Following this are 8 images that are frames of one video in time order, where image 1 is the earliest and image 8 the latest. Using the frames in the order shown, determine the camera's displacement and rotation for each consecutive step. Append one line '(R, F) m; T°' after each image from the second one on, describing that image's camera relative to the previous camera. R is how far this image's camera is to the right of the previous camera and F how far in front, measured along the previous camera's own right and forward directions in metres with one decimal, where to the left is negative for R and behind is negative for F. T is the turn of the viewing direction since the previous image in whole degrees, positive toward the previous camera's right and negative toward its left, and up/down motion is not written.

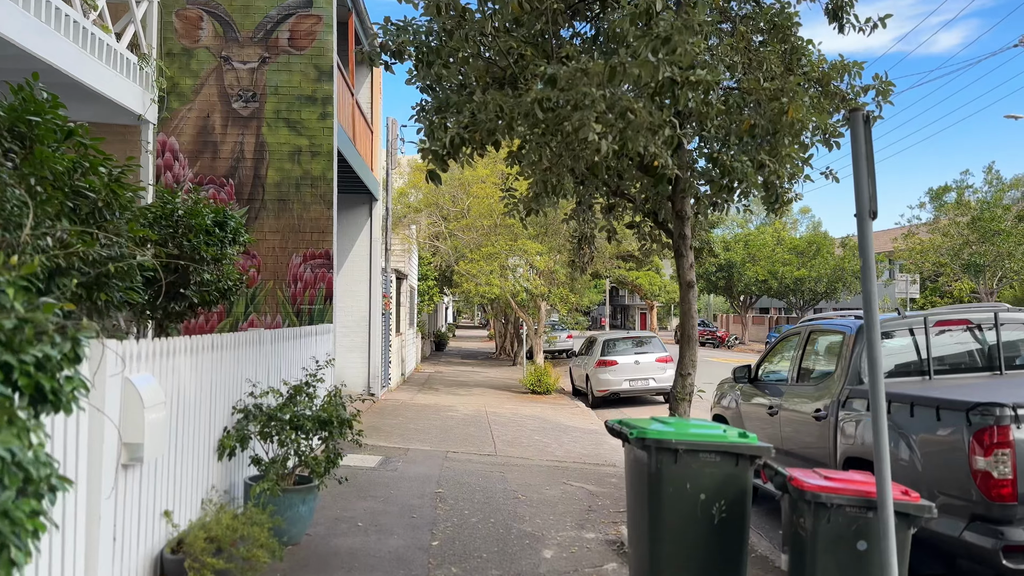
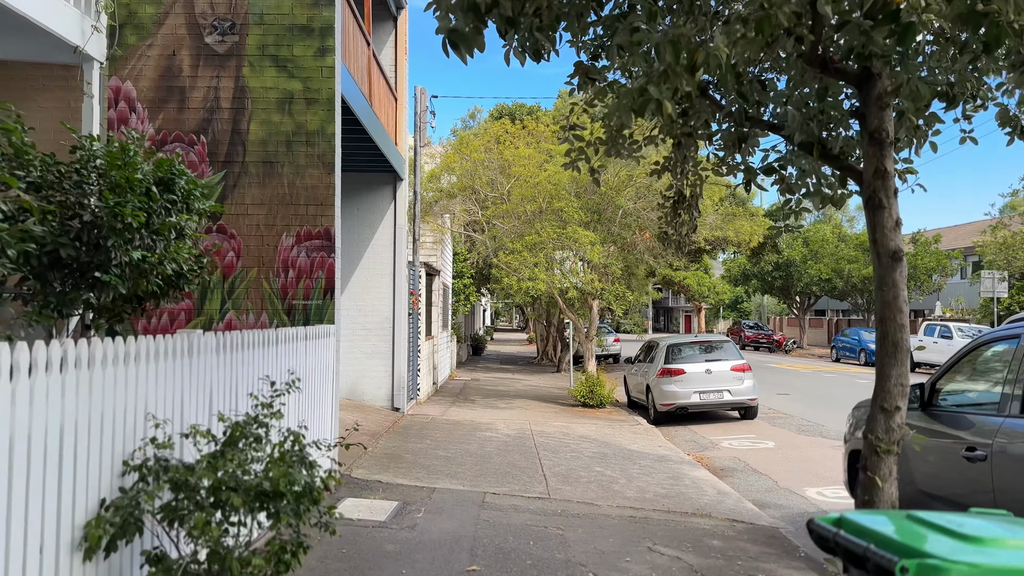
(-0.2, +2.3) m; -3°
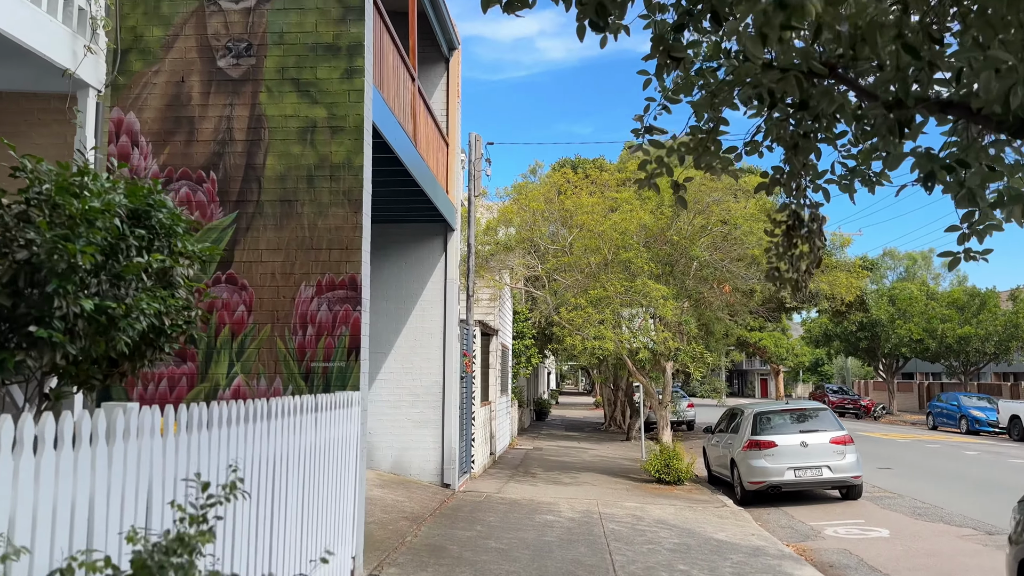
(0.0, +1.2) m; -5°
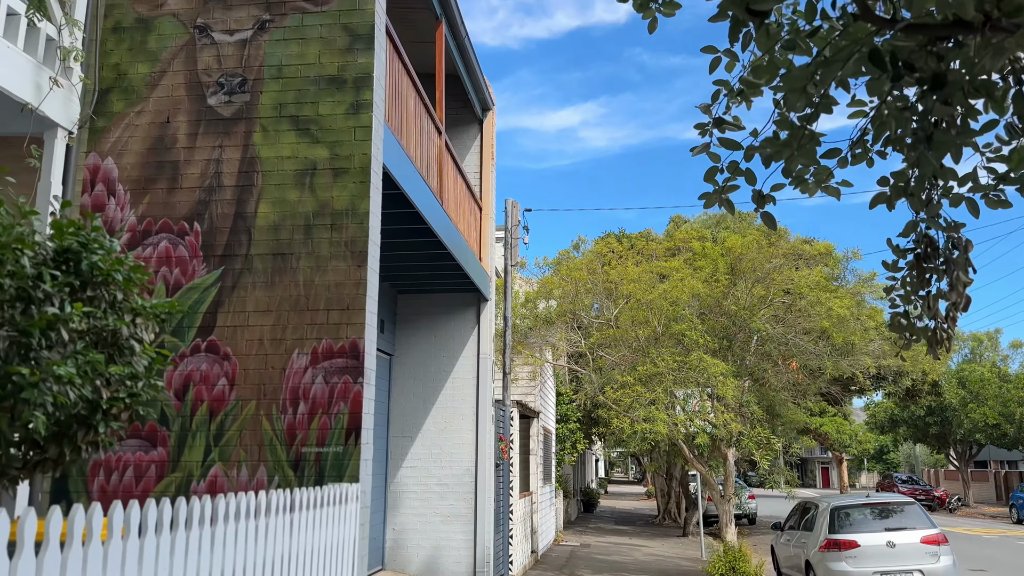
(+0.1, +1.0) m; -3°
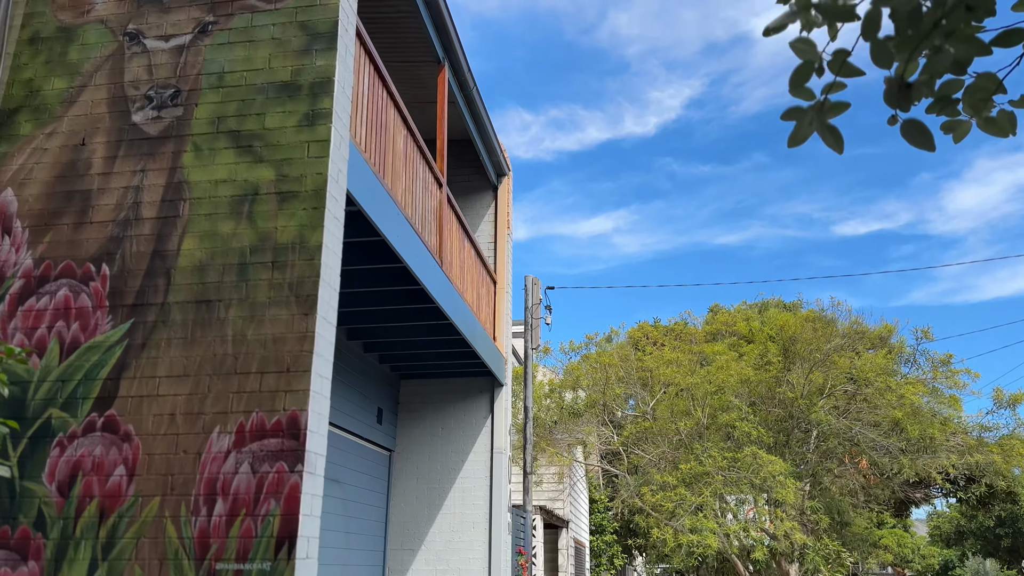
(+0.2, +1.3) m; -2°
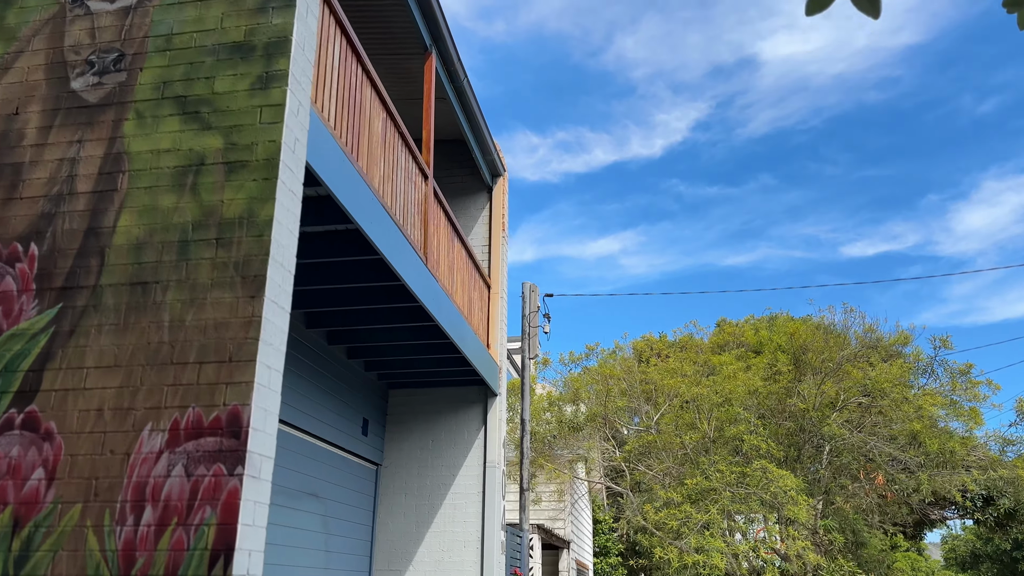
(+0.1, +0.5) m; -1°
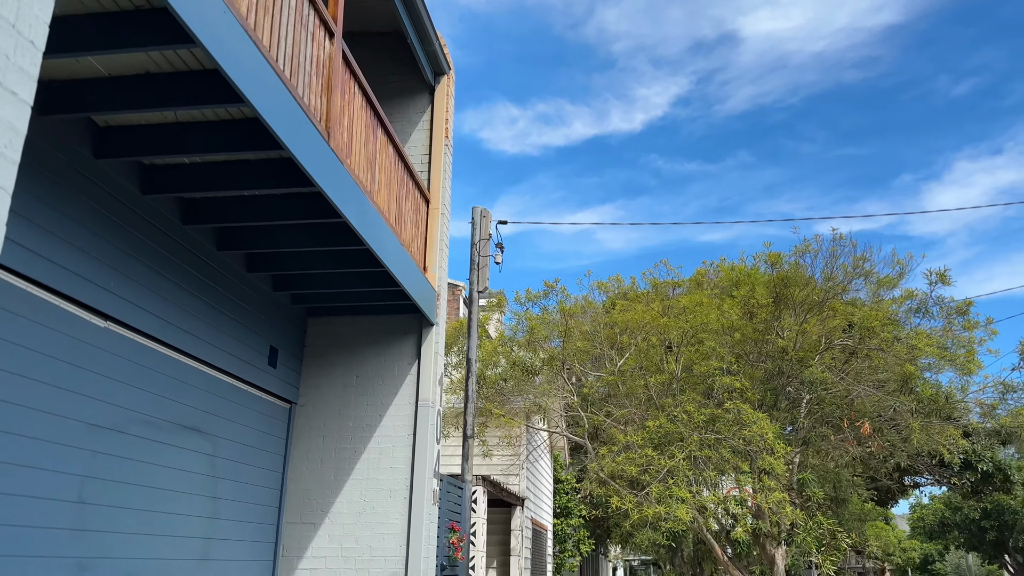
(+0.3, +1.2) m; +2°
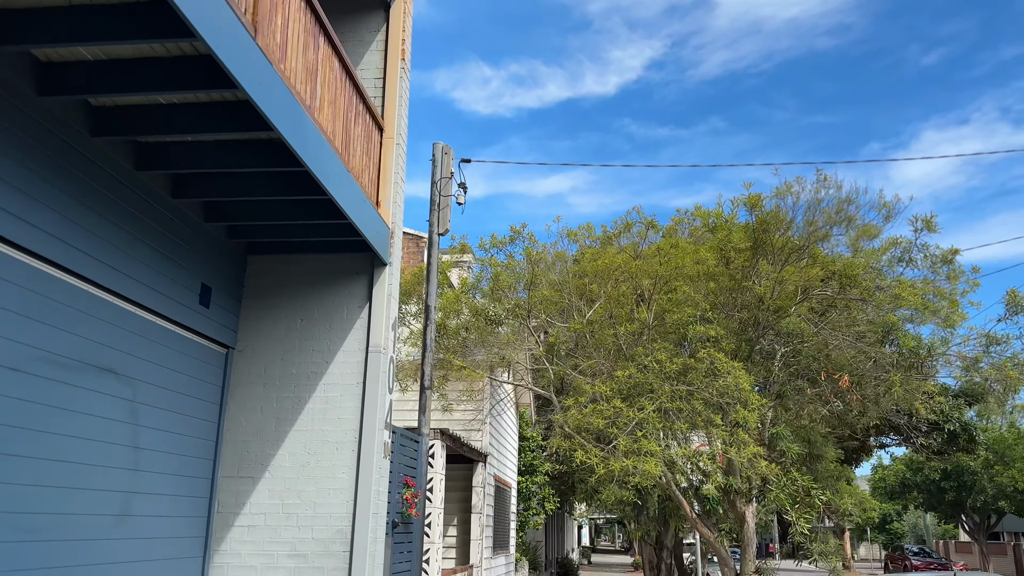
(+0.1, +0.6) m; +2°
